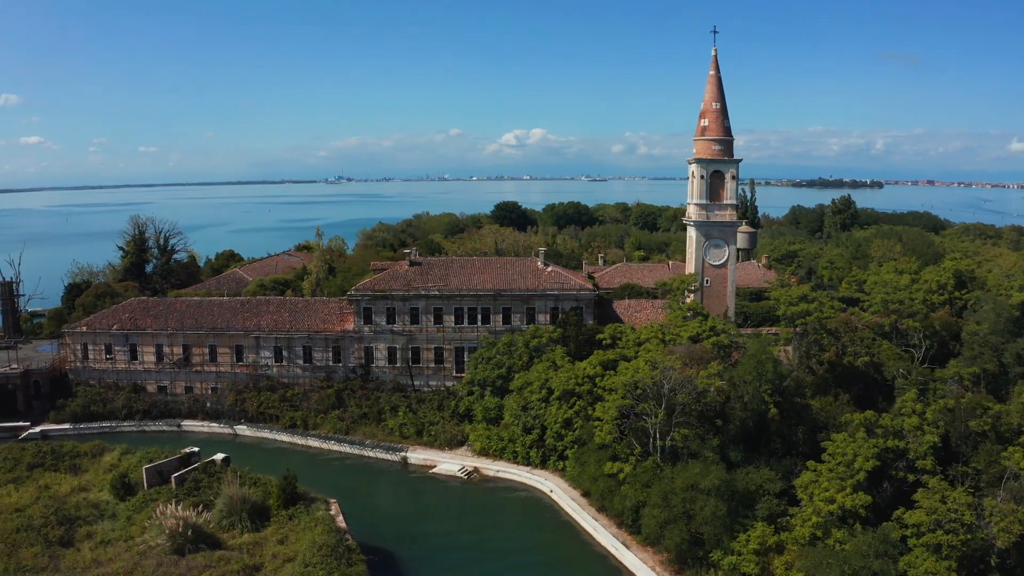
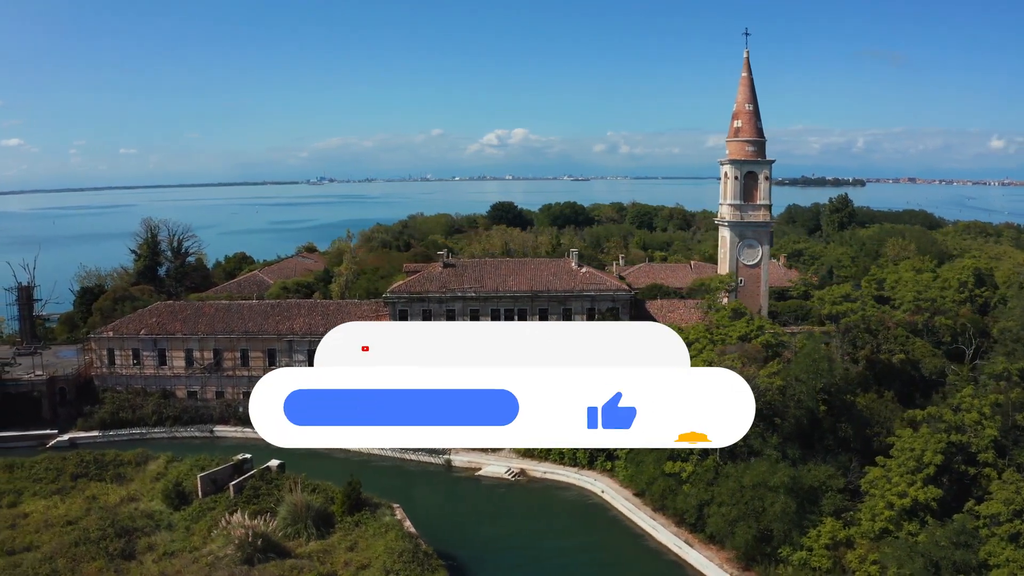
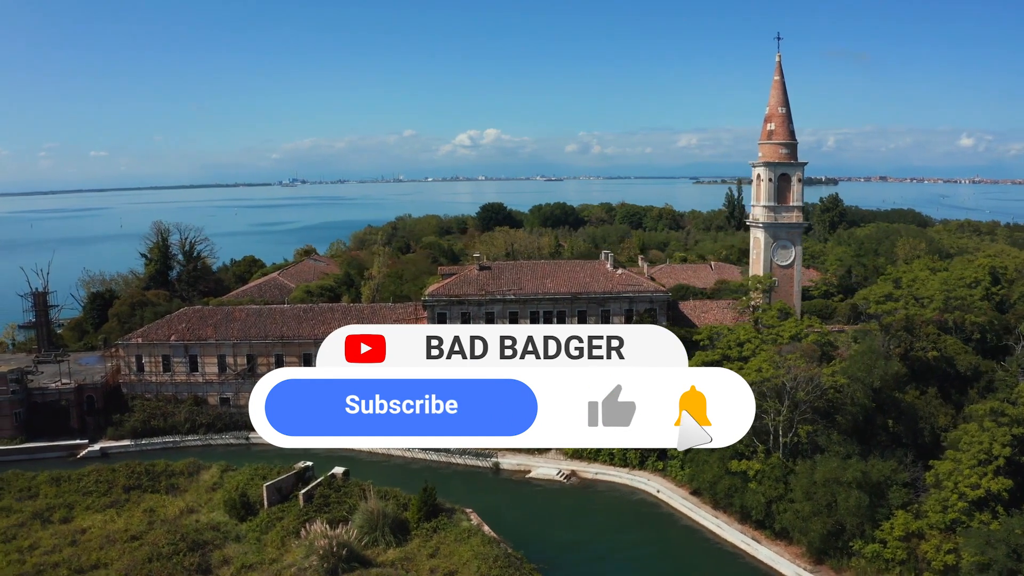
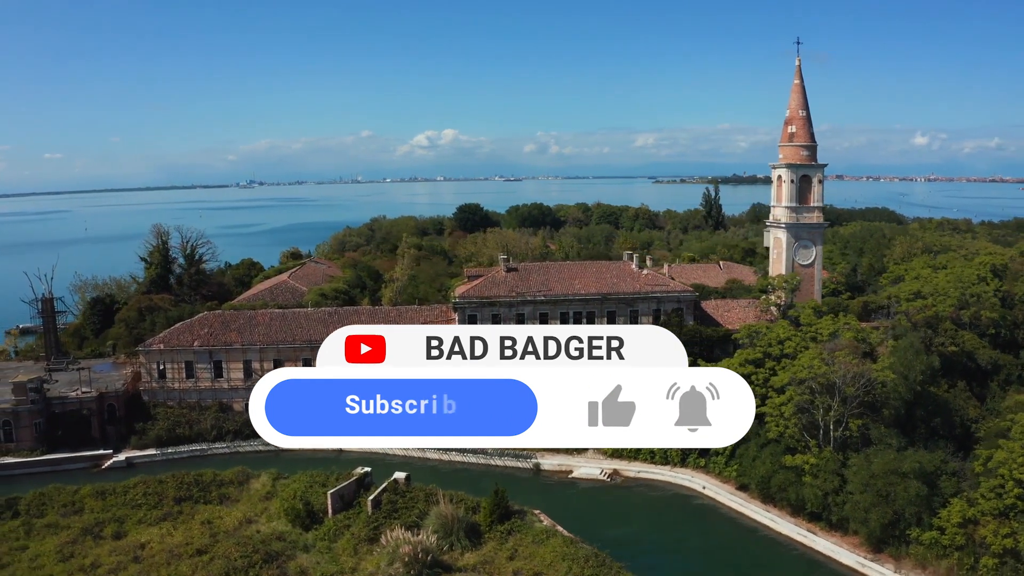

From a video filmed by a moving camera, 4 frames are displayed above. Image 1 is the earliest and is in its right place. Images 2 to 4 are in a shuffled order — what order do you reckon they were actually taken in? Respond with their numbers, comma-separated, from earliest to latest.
2, 3, 4
